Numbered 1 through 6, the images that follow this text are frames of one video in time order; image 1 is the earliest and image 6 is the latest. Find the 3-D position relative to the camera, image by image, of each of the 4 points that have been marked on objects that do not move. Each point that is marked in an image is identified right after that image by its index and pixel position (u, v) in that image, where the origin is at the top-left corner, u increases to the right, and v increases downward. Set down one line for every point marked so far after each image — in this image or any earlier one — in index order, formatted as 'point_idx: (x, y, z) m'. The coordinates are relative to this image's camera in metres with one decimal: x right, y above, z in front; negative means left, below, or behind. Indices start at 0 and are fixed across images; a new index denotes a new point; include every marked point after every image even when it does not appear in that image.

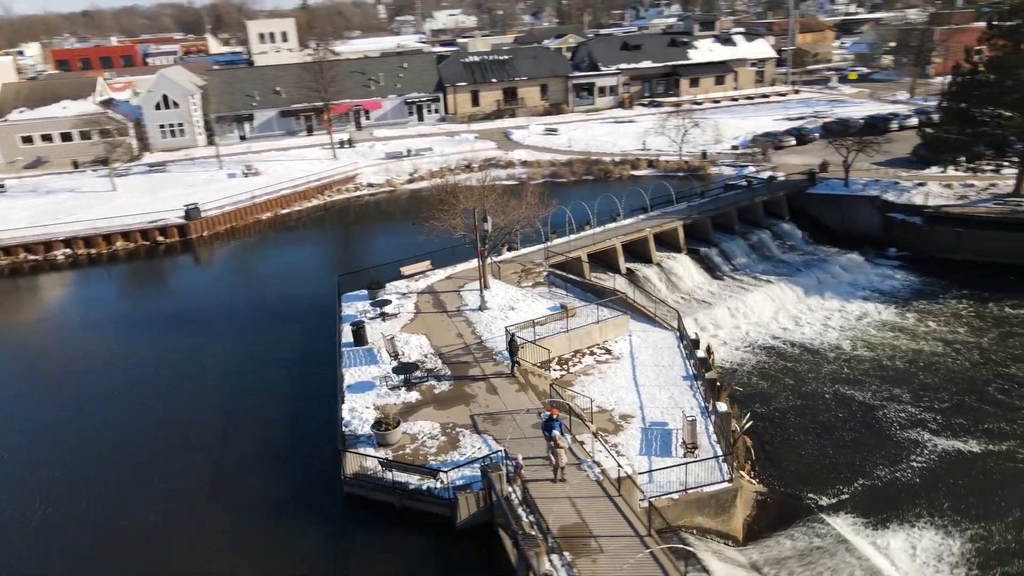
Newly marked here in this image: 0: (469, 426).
0: (-0.9, -2.8, +14.7) m
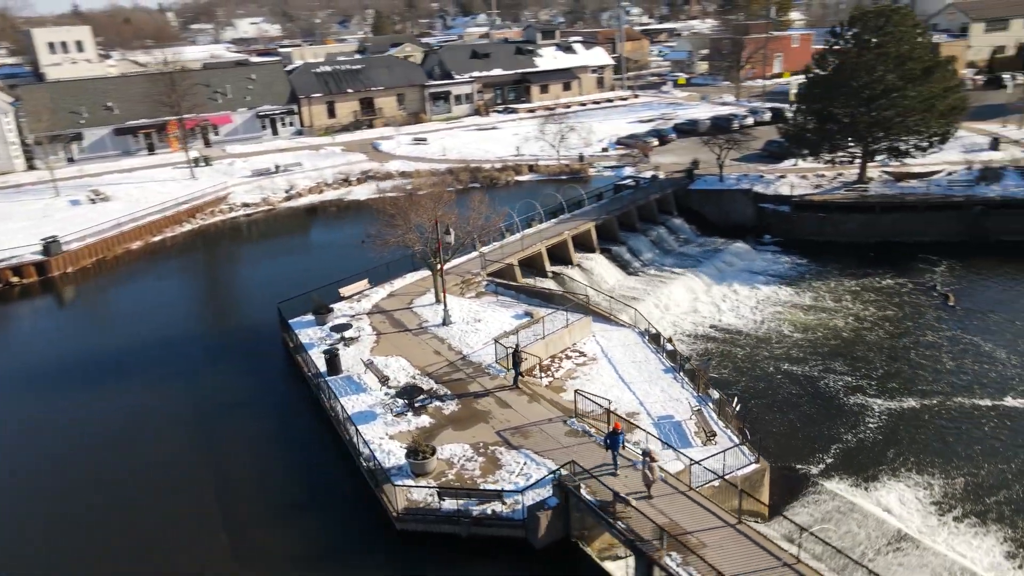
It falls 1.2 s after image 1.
0: (-0.2, -3.1, +14.4) m
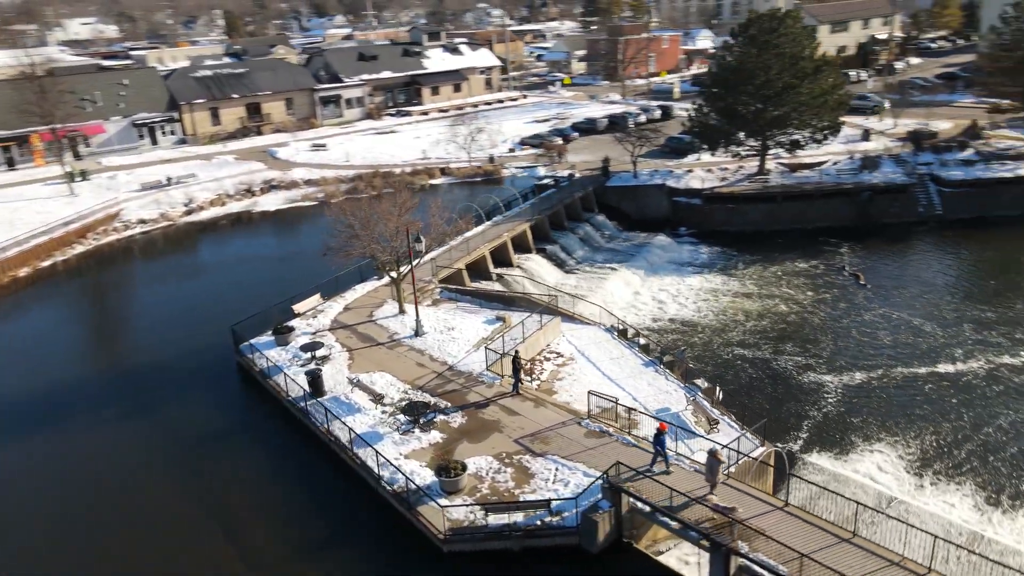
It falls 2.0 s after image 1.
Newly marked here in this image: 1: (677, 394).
0: (+0.3, -3.2, +14.1) m
1: (+4.0, -2.6, +17.7) m
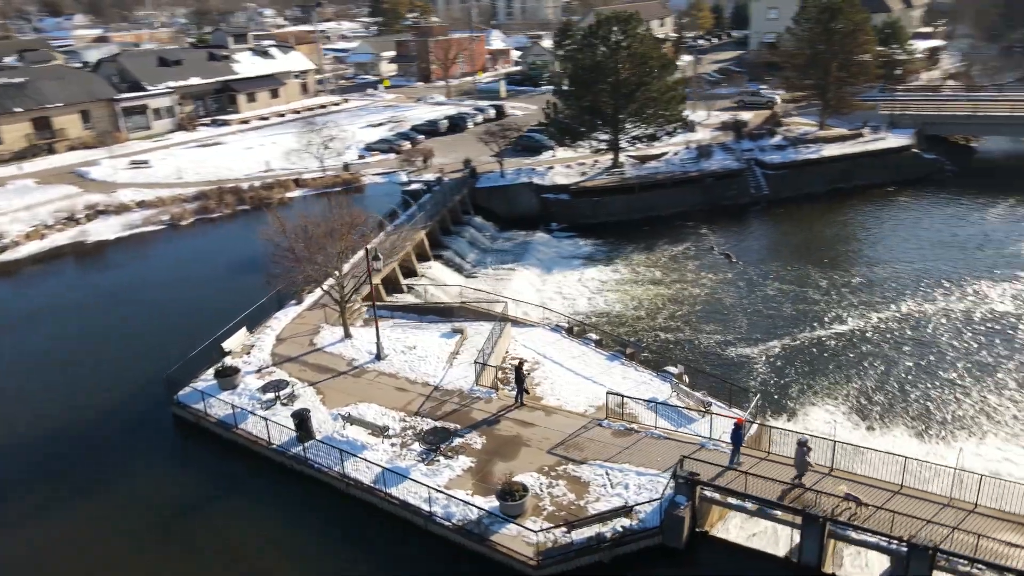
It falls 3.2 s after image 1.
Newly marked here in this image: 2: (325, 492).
0: (+1.0, -3.4, +14.0) m
1: (+3.6, -2.4, +18.4) m
2: (-3.6, -4.1, +14.2) m
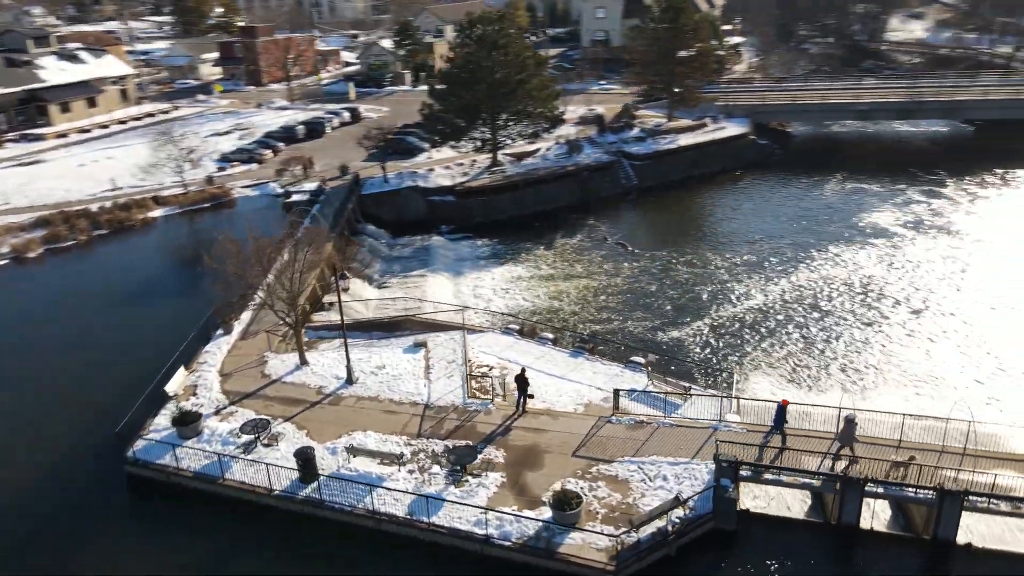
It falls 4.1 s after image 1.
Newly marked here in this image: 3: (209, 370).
0: (+1.6, -3.4, +14.0) m
1: (+3.0, -2.3, +18.9) m
2: (-2.9, -4.5, +13.1) m
3: (-7.6, -2.1, +18.1) m
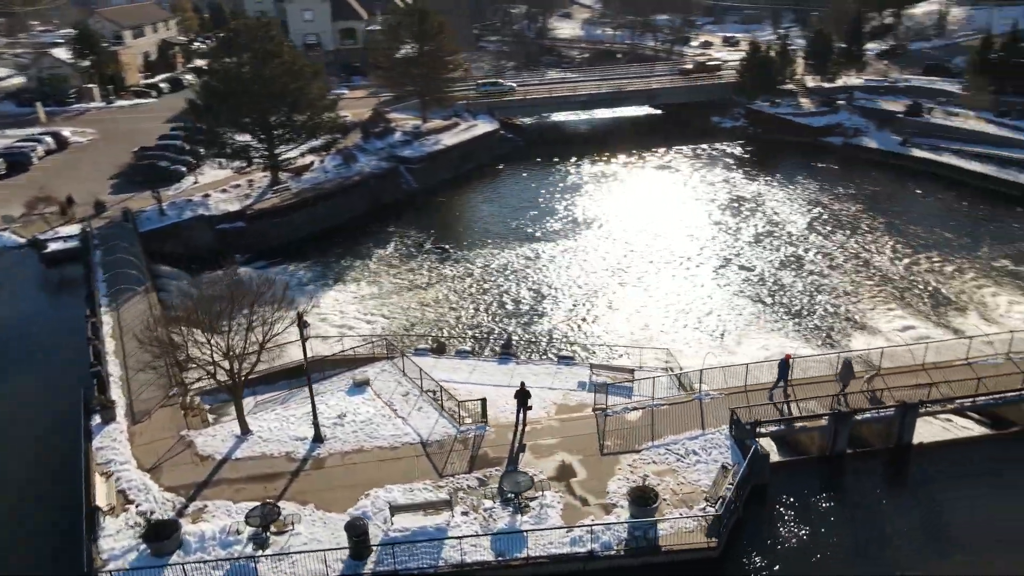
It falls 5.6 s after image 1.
0: (+2.3, -3.4, +14.6) m
1: (+1.4, -2.2, +19.6) m
2: (-1.2, -5.2, +12.1) m
3: (-7.8, -3.7, +14.7) m
